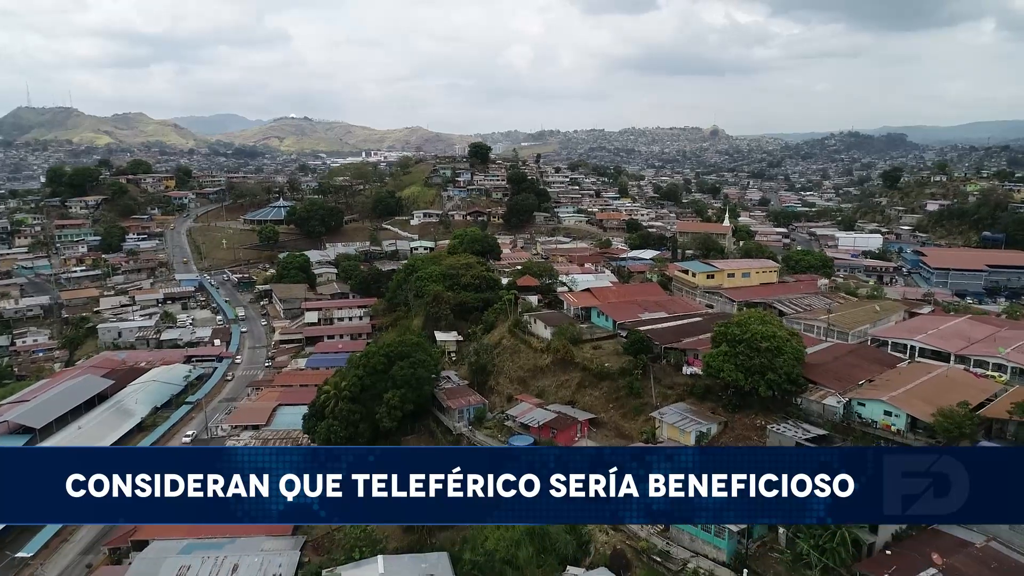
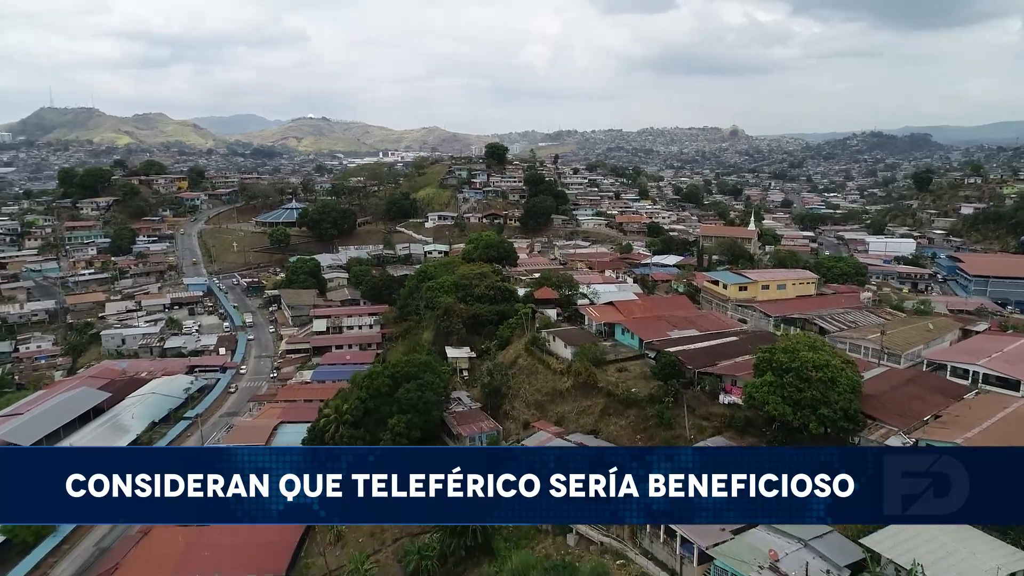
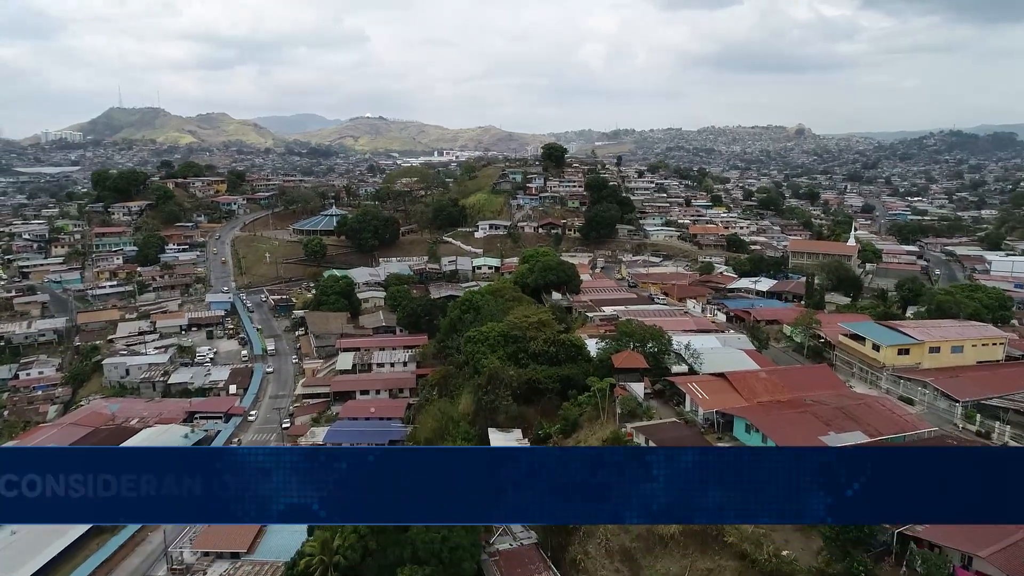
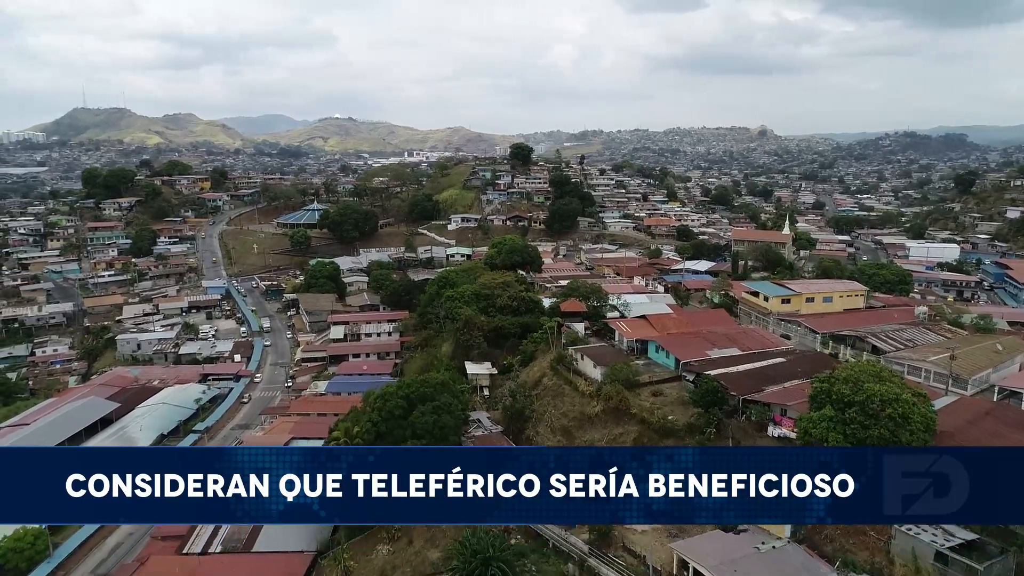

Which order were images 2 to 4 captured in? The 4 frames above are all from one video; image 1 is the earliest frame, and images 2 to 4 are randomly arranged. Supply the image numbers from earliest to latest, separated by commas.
2, 4, 3
